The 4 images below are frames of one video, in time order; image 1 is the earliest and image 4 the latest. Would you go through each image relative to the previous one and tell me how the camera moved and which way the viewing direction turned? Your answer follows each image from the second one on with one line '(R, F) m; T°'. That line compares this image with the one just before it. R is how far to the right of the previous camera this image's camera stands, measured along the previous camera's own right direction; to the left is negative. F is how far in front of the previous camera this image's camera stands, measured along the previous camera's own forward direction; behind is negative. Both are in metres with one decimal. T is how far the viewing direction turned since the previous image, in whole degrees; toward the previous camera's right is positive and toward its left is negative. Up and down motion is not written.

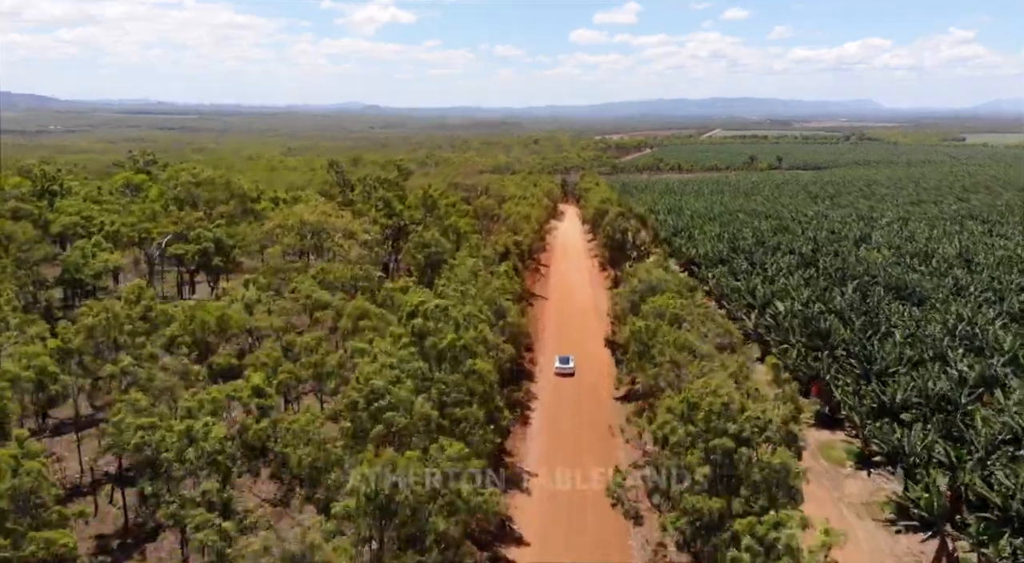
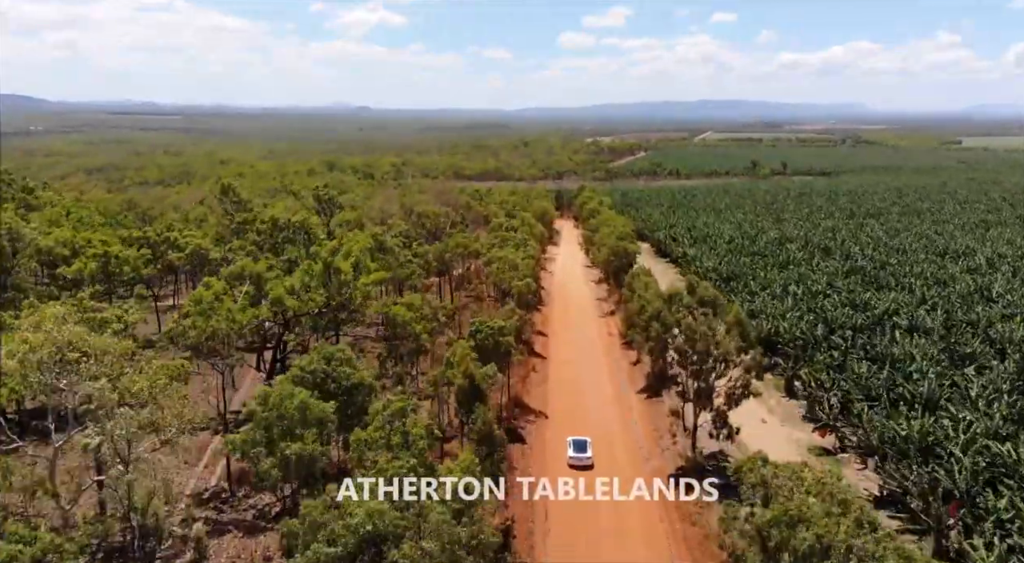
(+0.6, +20.7) m; +1°
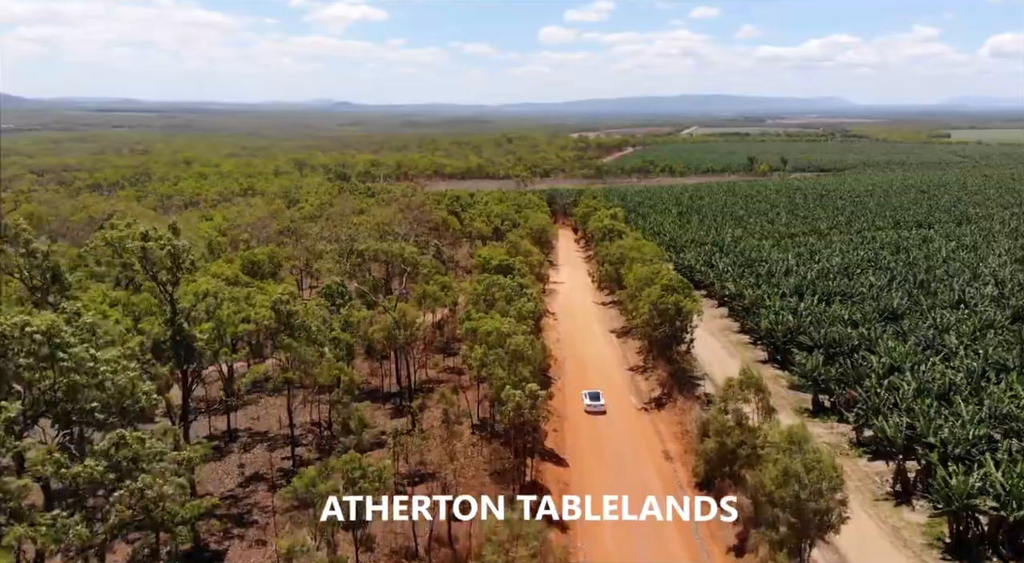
(-0.4, +18.3) m; +1°
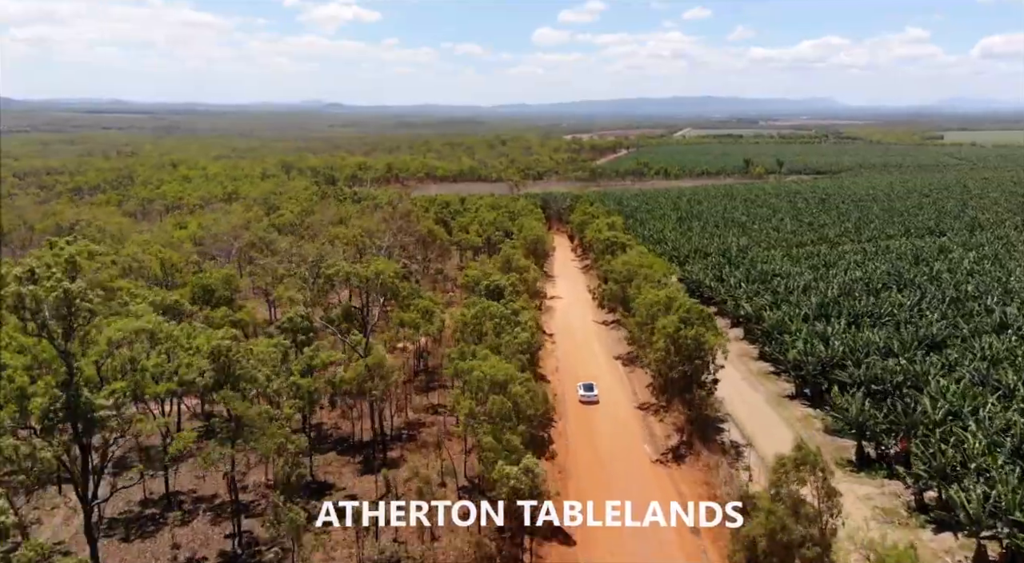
(0.0, +5.0) m; +1°
